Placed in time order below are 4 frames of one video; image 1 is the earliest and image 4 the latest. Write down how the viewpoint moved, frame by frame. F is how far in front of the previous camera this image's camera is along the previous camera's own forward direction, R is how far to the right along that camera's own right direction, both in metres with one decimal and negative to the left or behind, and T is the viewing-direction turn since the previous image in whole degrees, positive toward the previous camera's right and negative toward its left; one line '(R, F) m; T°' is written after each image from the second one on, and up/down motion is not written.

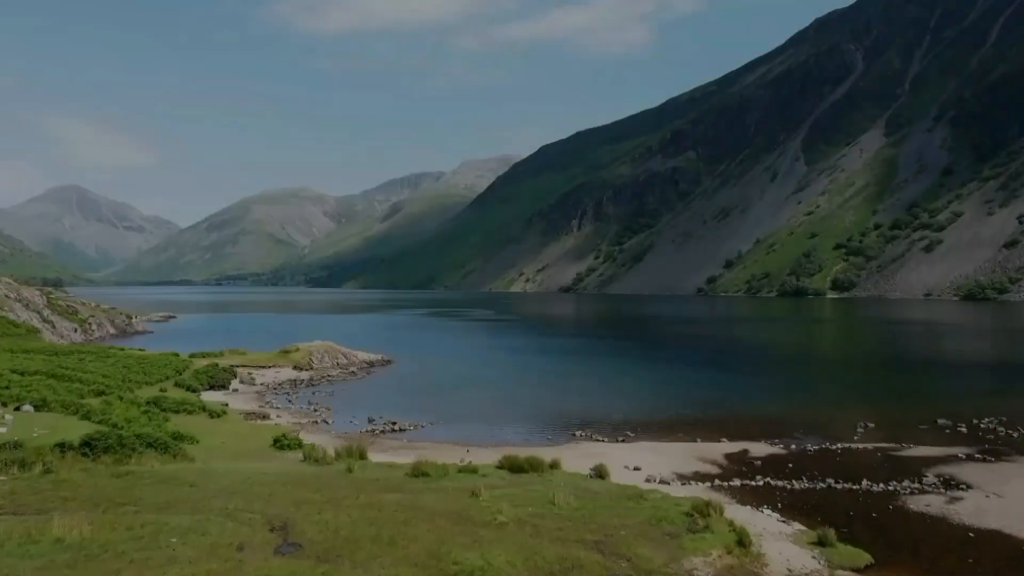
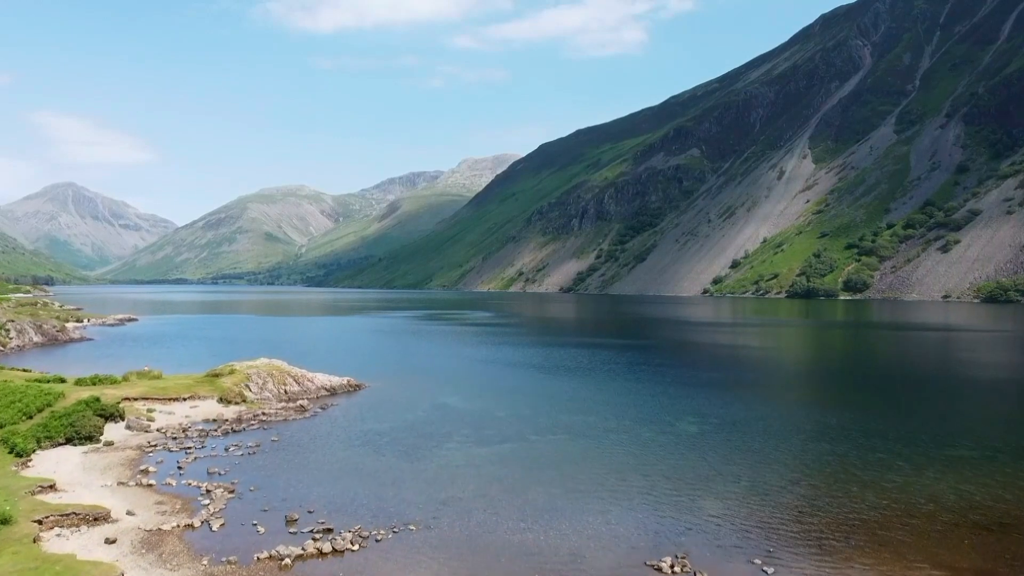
(-0.9, +15.7) m; 0°
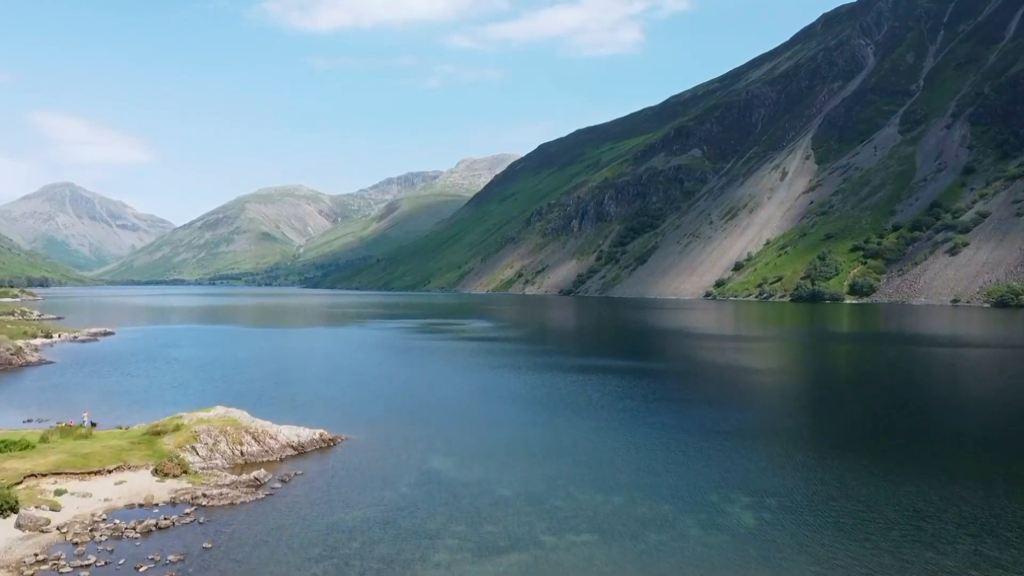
(-0.4, +7.8) m; 0°
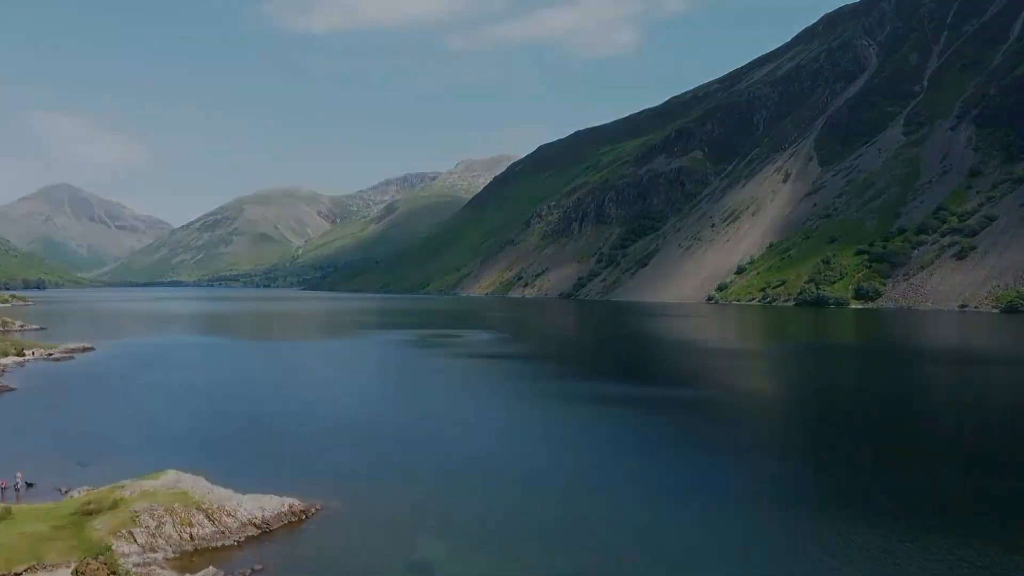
(-0.3, +6.2) m; 0°
